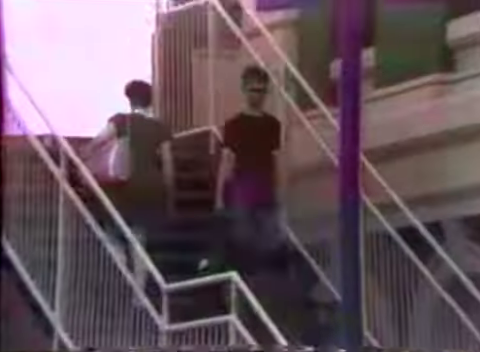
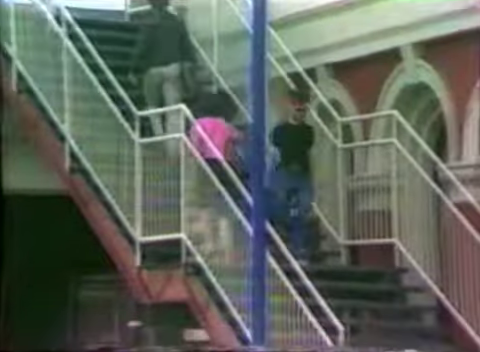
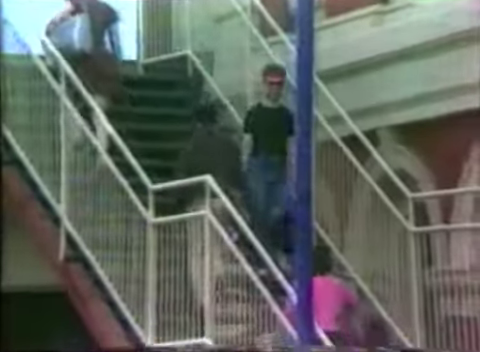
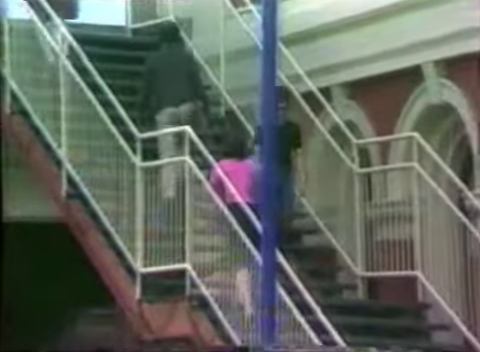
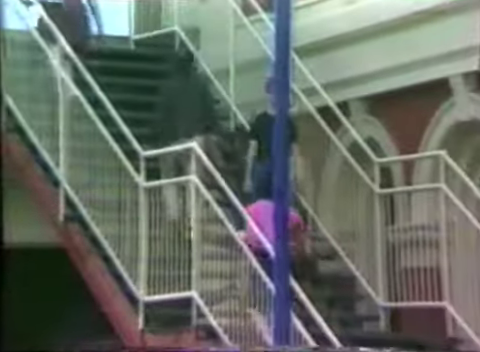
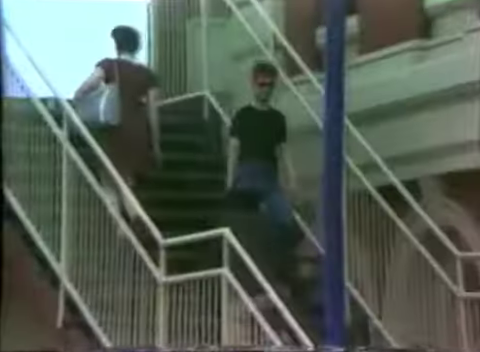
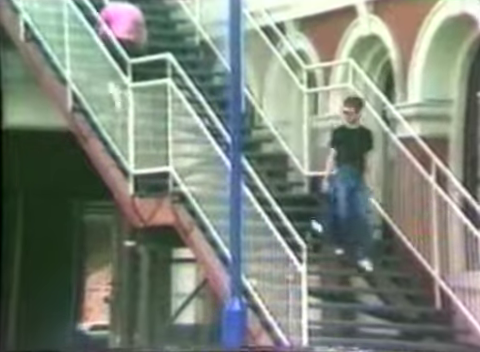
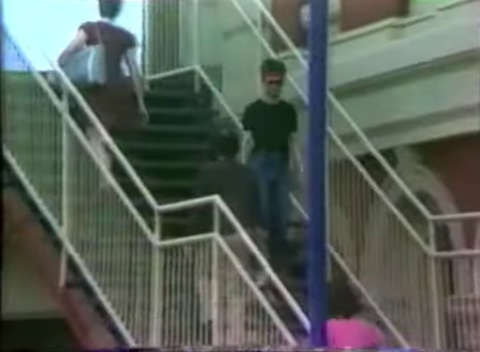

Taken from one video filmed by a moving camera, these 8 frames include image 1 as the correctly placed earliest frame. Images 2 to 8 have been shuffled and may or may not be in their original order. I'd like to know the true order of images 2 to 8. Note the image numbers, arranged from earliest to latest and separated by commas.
6, 8, 3, 5, 4, 2, 7
